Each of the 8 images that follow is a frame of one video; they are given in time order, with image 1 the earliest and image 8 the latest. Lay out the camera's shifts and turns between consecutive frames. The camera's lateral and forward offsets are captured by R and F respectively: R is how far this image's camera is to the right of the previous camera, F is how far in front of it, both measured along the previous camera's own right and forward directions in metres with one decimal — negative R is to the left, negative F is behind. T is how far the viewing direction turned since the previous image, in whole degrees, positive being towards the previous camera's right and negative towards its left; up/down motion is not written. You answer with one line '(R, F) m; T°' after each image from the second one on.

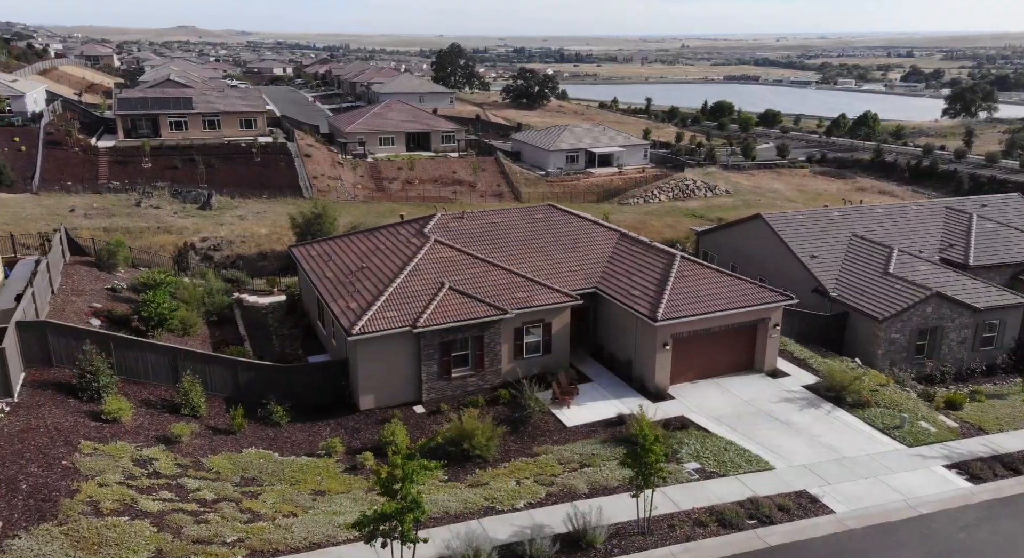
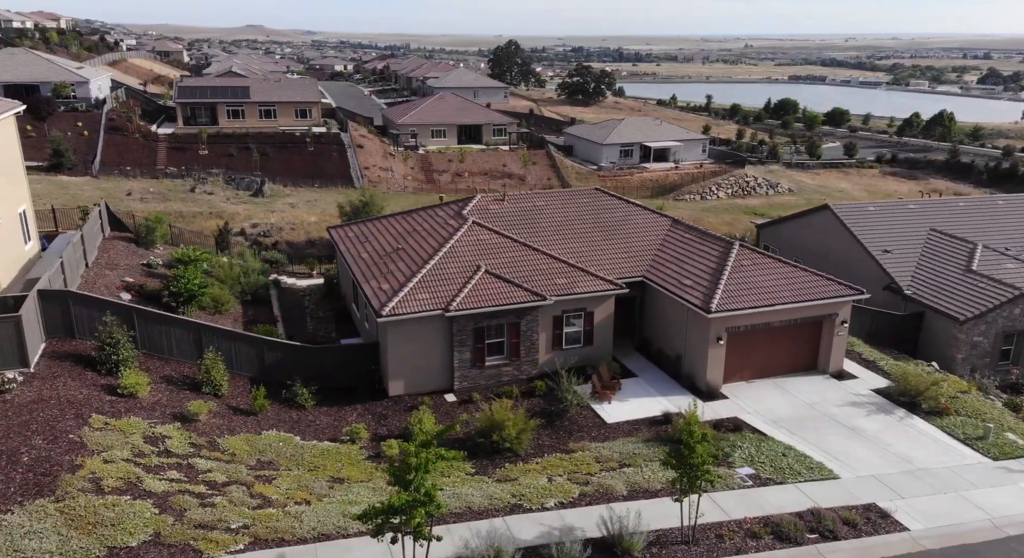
(+0.4, +1.6) m; -4°
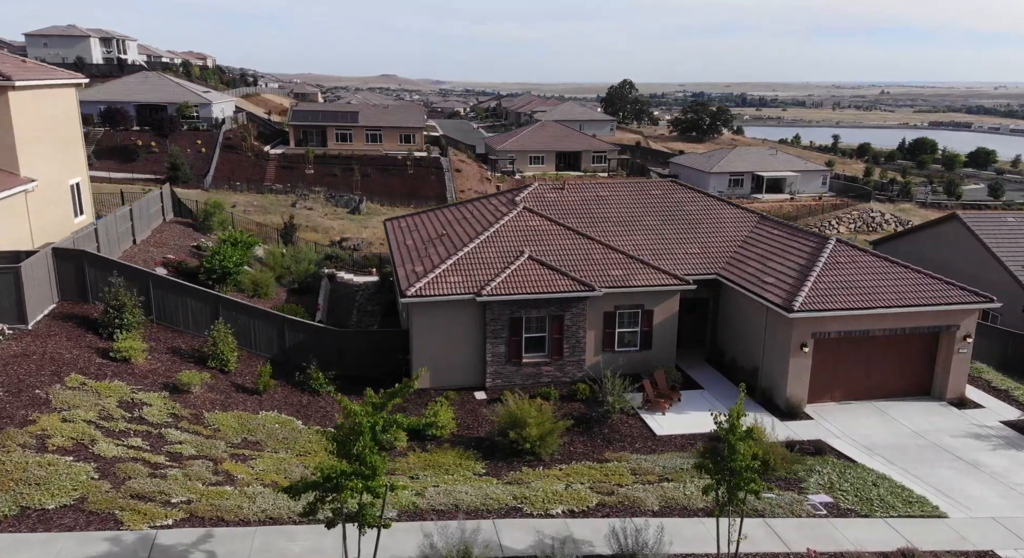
(+1.8, +3.1) m; -8°
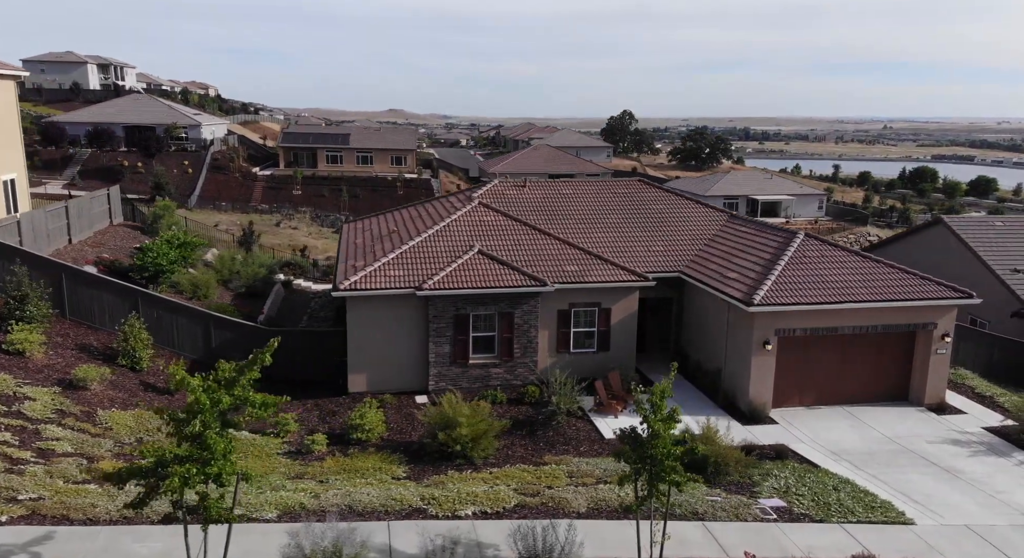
(+1.5, +1.6) m; 0°
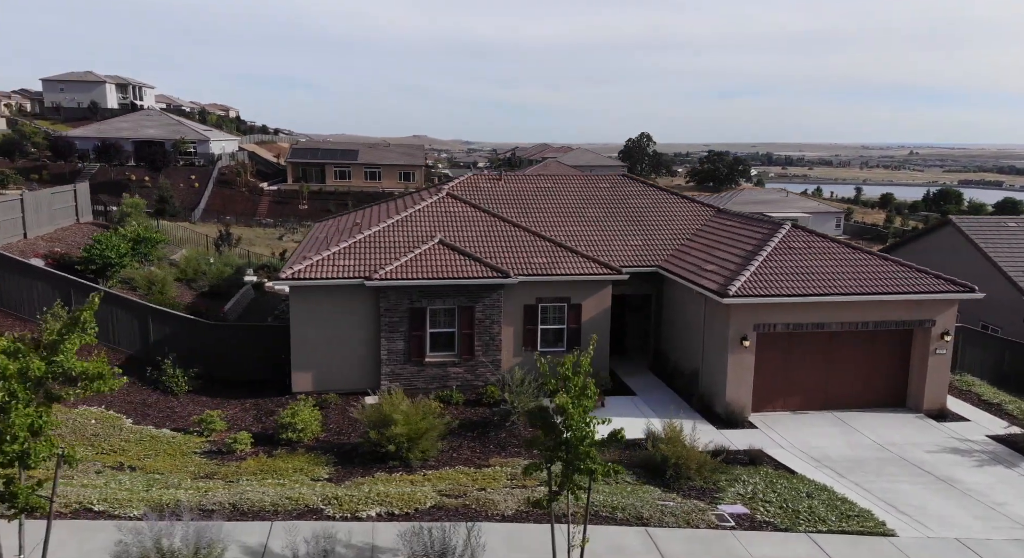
(+1.4, +1.6) m; -2°
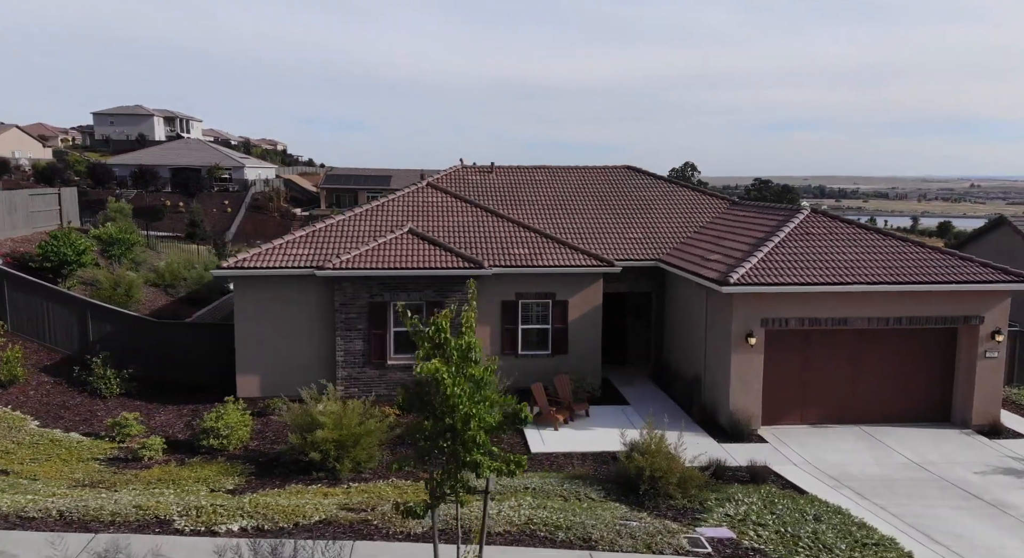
(+1.5, +2.3) m; -3°
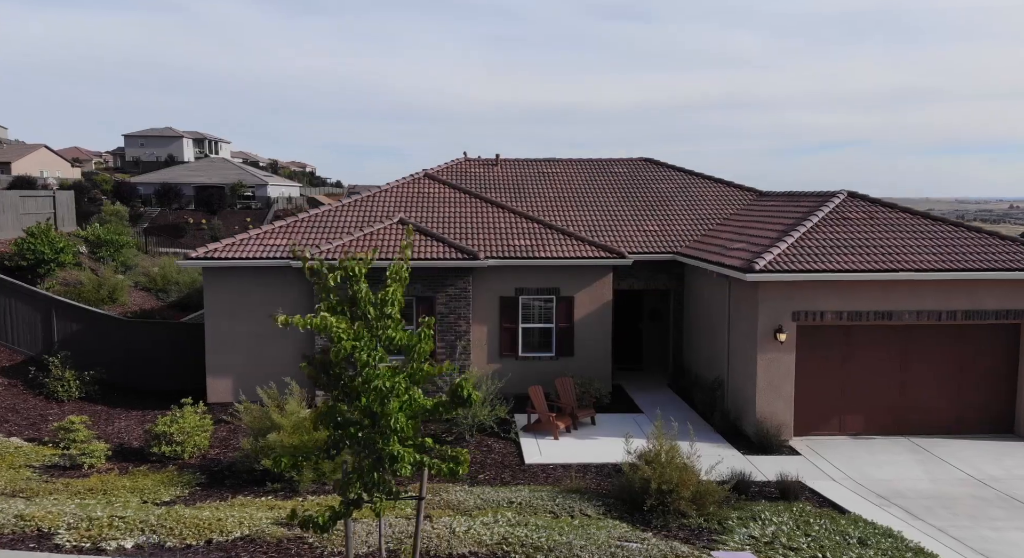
(+0.5, +1.7) m; -2°
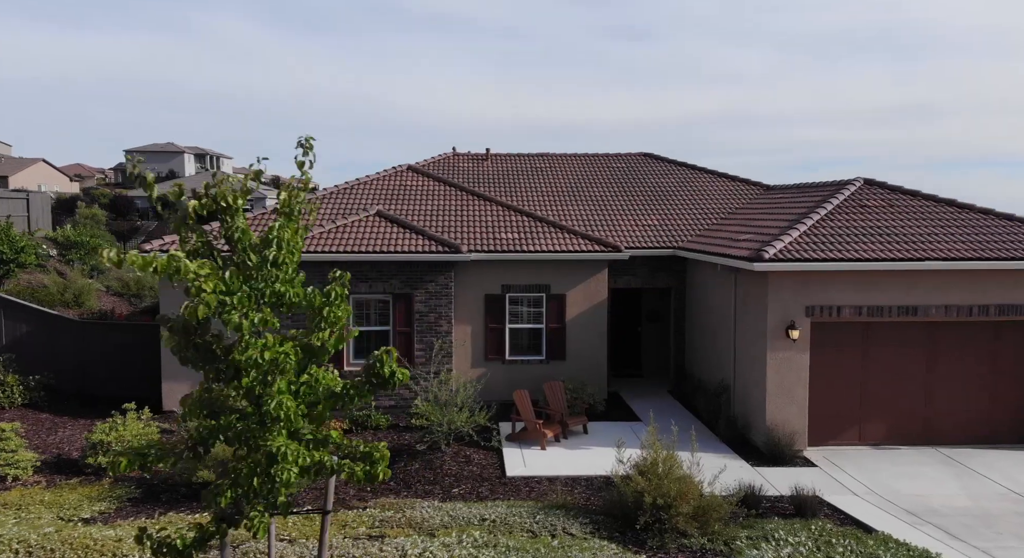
(+0.3, +1.3) m; 0°
